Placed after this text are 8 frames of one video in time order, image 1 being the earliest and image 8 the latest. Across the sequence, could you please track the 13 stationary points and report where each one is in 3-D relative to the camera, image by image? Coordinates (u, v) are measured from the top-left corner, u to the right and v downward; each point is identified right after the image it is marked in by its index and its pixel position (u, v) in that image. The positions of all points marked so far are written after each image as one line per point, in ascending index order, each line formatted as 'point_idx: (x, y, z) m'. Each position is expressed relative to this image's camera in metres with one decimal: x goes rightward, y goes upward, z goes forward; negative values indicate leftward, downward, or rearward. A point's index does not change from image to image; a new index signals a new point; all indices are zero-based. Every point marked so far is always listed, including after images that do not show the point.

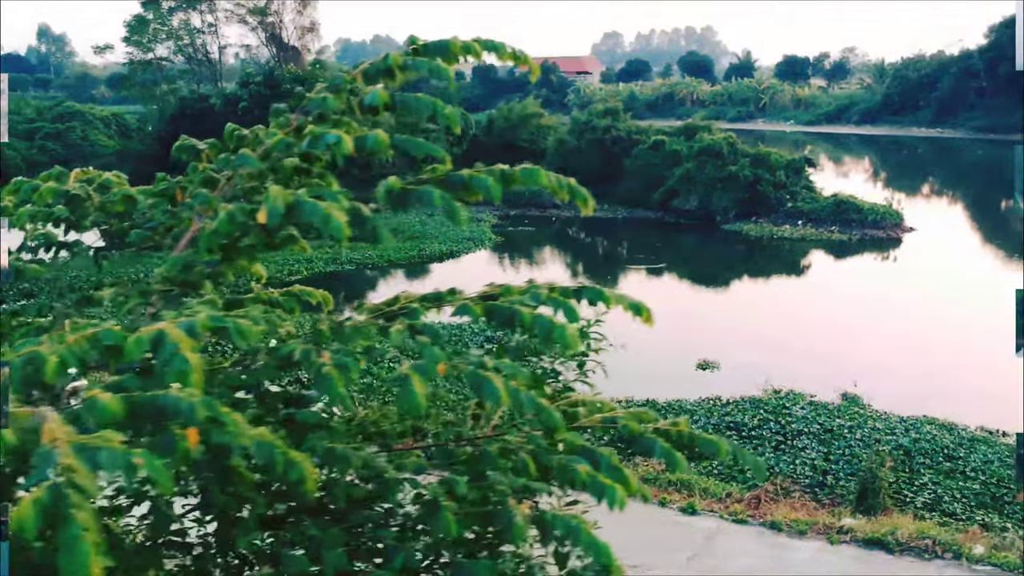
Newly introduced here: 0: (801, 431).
0: (+3.3, -1.6, +11.3) m
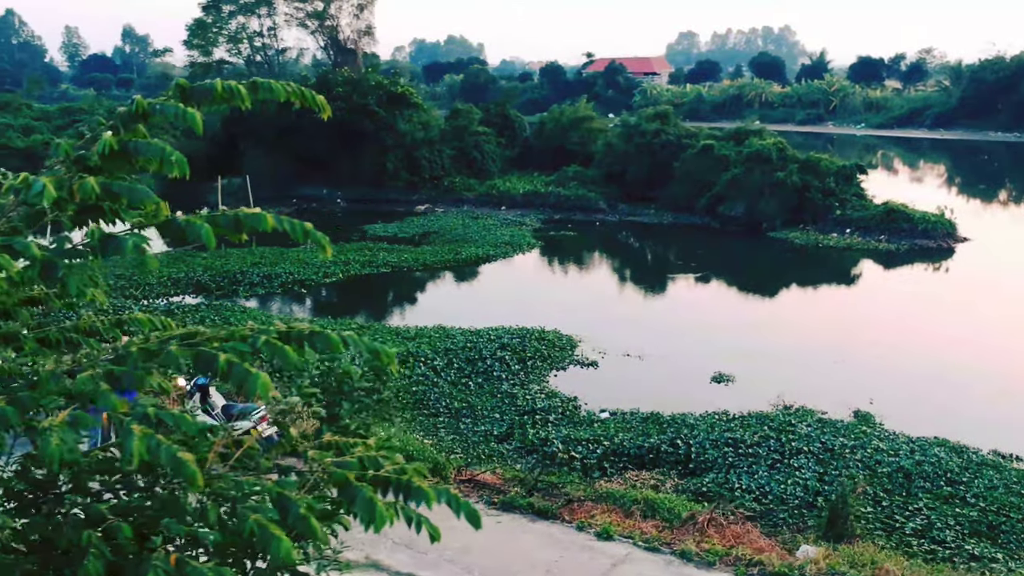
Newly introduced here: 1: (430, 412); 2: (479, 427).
0: (+3.2, -1.8, +11.1) m
1: (-1.0, -1.6, +12.6) m
2: (-0.4, -1.7, +12.1) m
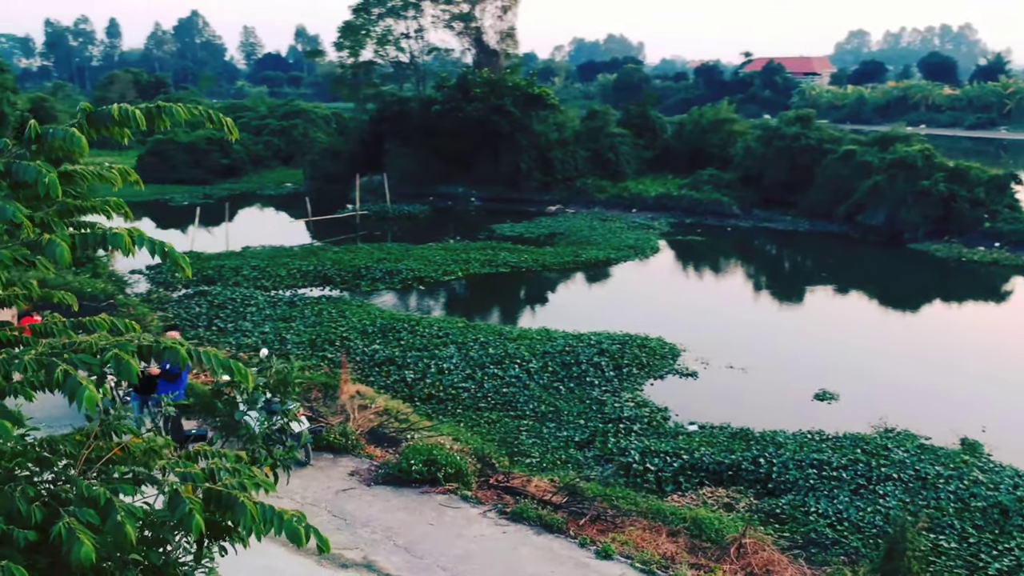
0: (+4.0, -2.0, +10.5) m
1: (+0.1, -1.6, +12.7) m
2: (+0.6, -1.7, +12.1) m
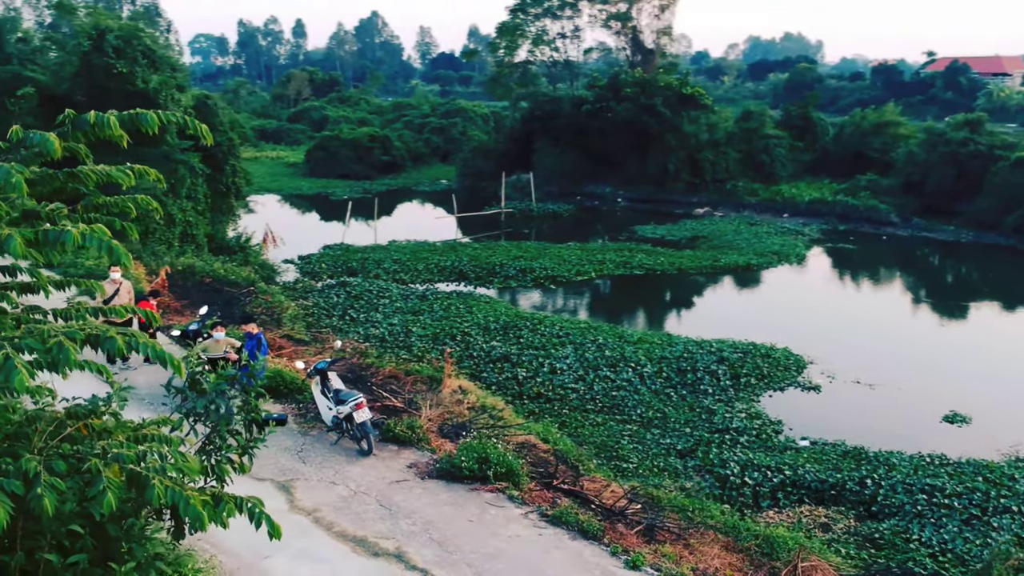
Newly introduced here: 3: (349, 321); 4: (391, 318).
0: (+4.9, -2.2, +9.8) m
1: (+1.4, -1.7, +12.6) m
2: (+1.8, -1.8, +12.0) m
3: (-2.7, -0.6, +16.8) m
4: (-2.1, -0.5, +17.1) m
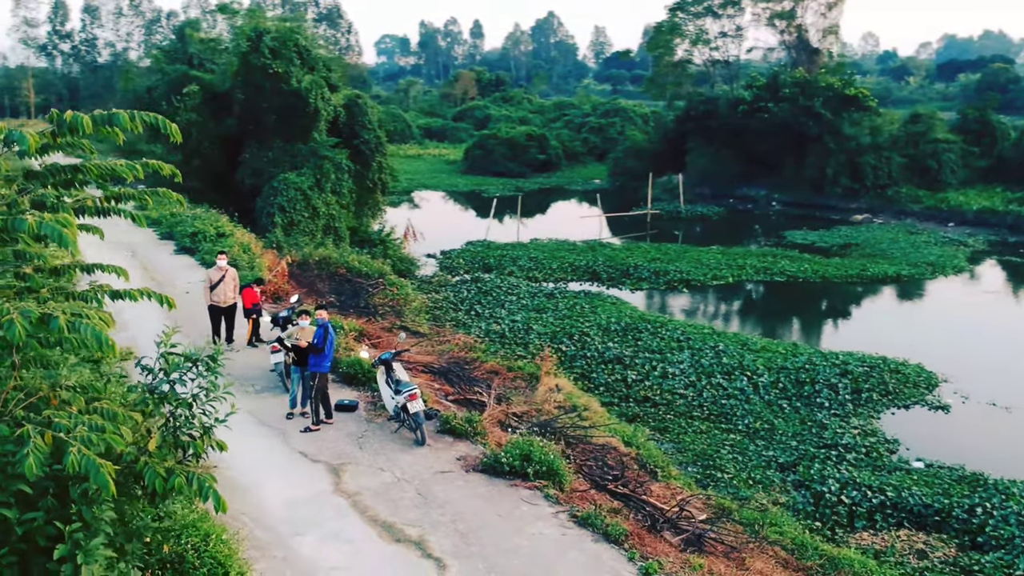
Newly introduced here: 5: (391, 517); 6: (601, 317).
0: (+5.6, -2.4, +9.0) m
1: (+2.7, -1.7, +12.4) m
2: (+3.0, -1.9, +11.6) m
3: (-0.6, -0.5, +17.2) m
4: (+0.1, -0.5, +17.4) m
5: (-0.8, -1.4, +6.1) m
6: (+1.5, -0.5, +17.2) m
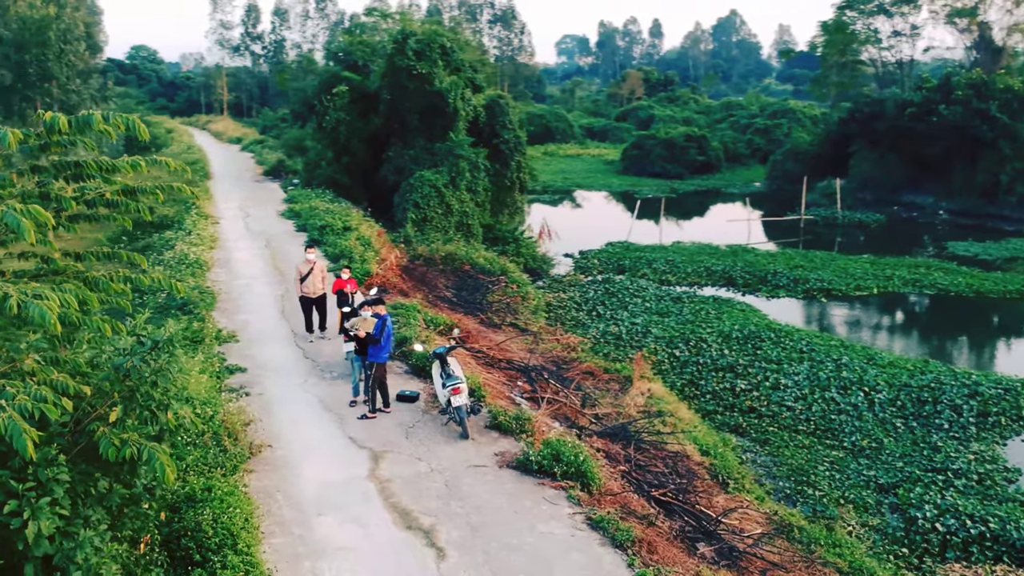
0: (+6.1, -2.6, +8.1) m
1: (+3.8, -1.9, +11.9) m
2: (+4.0, -2.0, +11.1) m
3: (+1.4, -0.5, +17.2) m
4: (+2.2, -0.5, +17.3) m
5: (-0.7, -1.4, +6.3) m
6: (+3.6, -0.6, +16.9) m
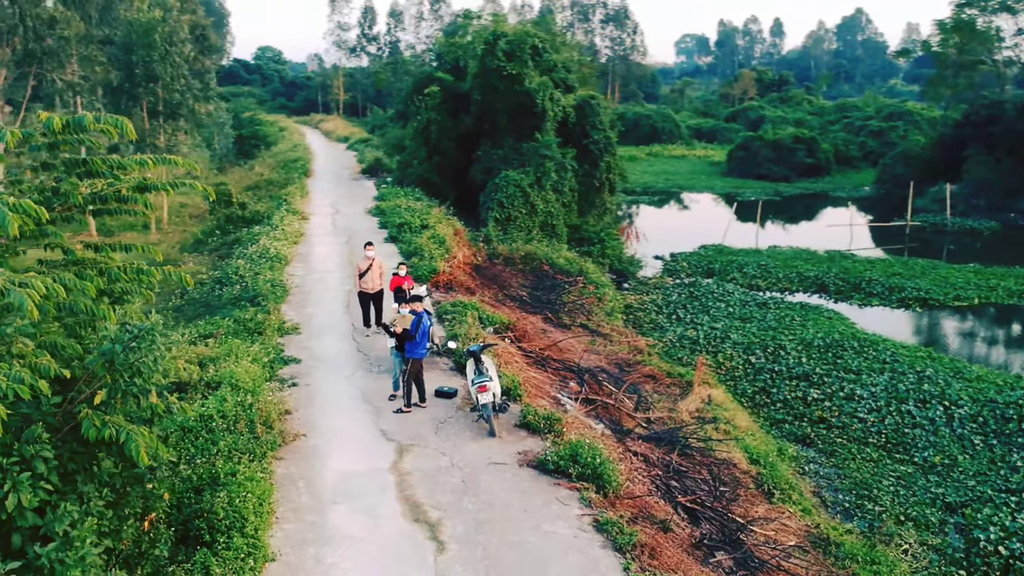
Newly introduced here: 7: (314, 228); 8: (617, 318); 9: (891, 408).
0: (+6.3, -2.8, +7.4) m
1: (+4.5, -2.0, +11.5) m
2: (+4.5, -2.1, +10.7) m
3: (+2.8, -0.6, +17.0) m
4: (+3.5, -0.6, +17.0) m
5: (-0.6, -1.3, +6.4) m
6: (+4.9, -0.7, +16.4) m
7: (-3.3, +1.0, +16.6) m
8: (+1.7, -0.5, +15.7) m
9: (+4.8, -1.5, +12.7) m
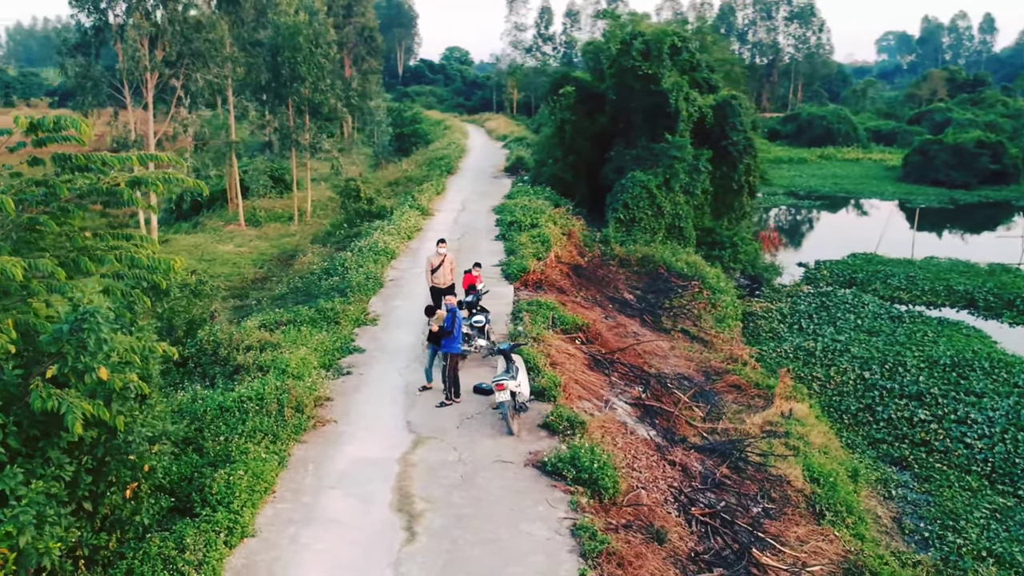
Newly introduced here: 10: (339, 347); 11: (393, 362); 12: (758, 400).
0: (+6.2, -3.0, +6.3) m
1: (+5.2, -2.1, +10.6) m
2: (+5.1, -2.3, +9.8) m
3: (+4.6, -0.7, +16.4) m
4: (+5.4, -0.7, +16.2) m
5: (-0.7, -1.3, +6.6) m
6: (+6.6, -0.9, +15.4) m
7: (-1.3, +1.1, +17.1) m
8: (+3.3, -0.6, +15.3) m
9: (+5.8, -1.8, +11.8) m
10: (-1.7, -0.6, +9.7) m
11: (-1.1, -0.7, +9.5) m
12: (+2.8, -1.2, +11.2) m
